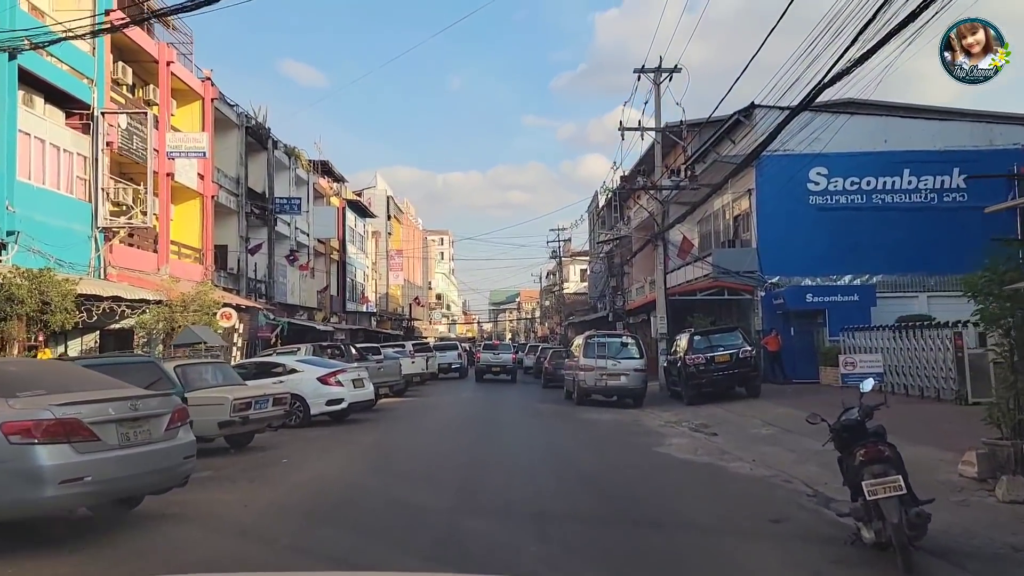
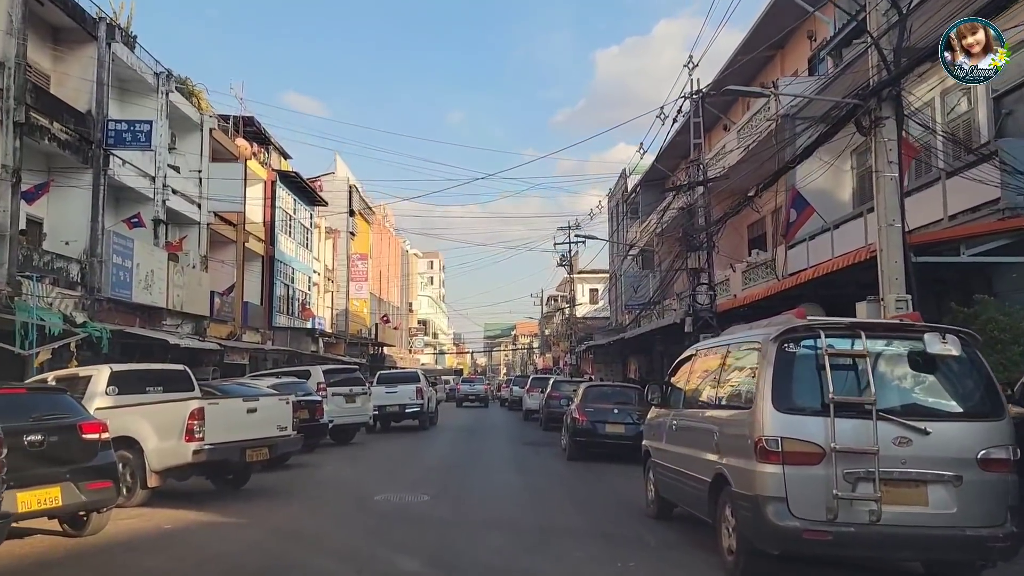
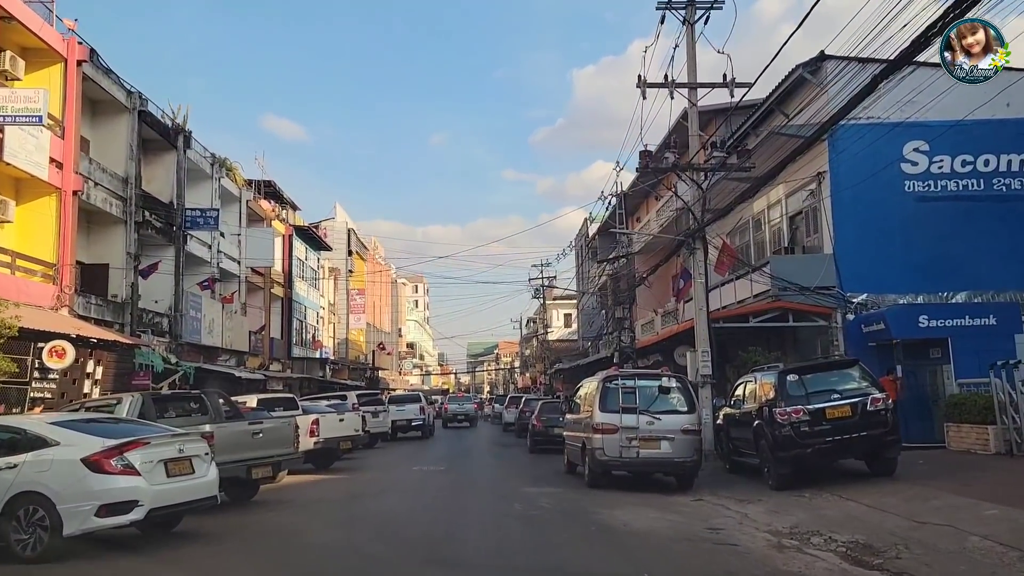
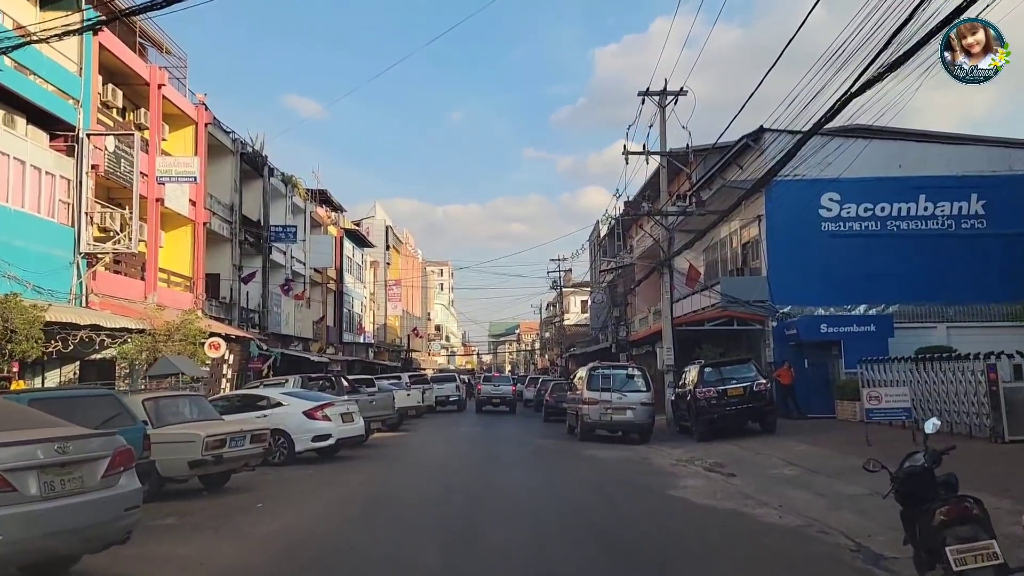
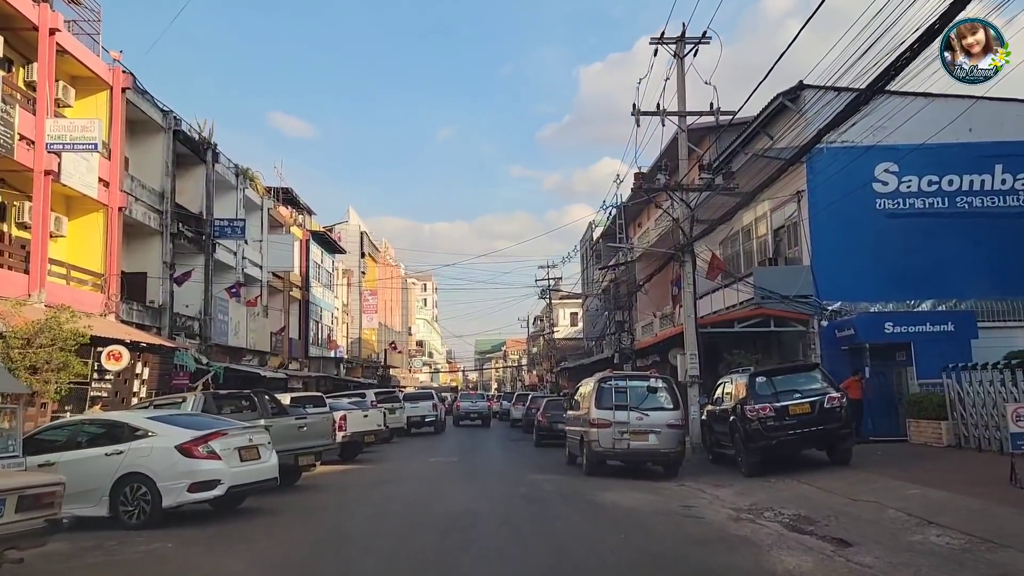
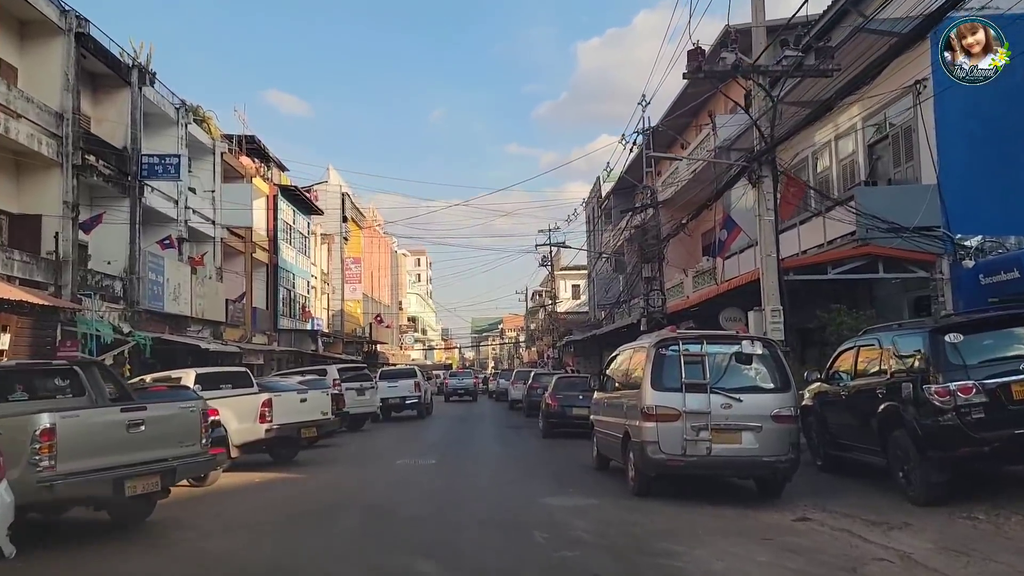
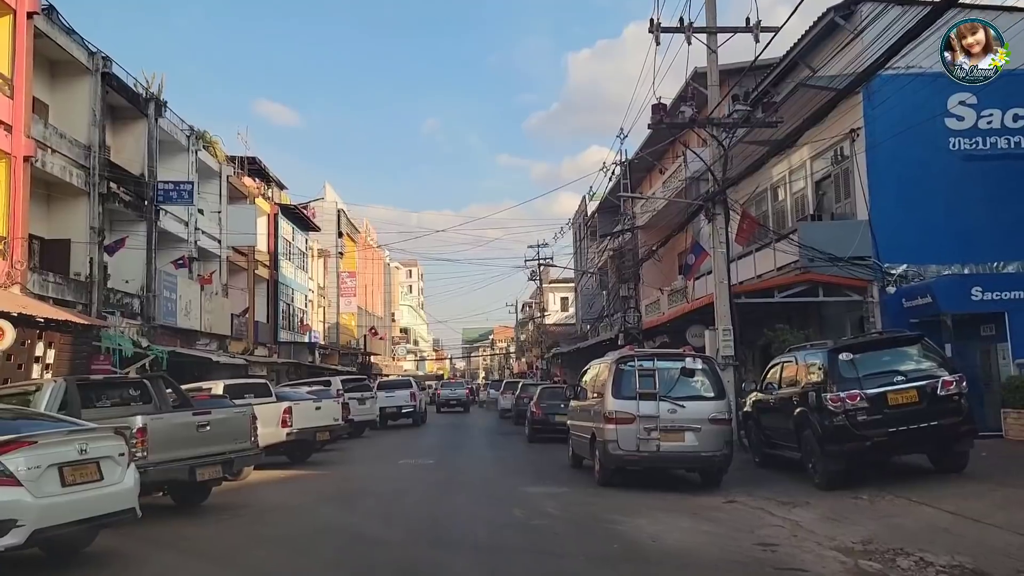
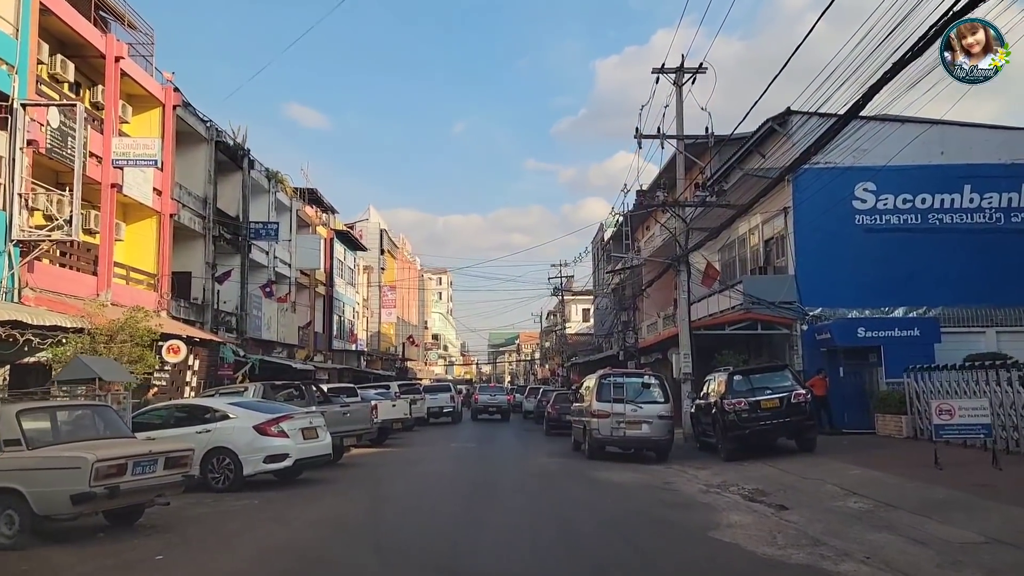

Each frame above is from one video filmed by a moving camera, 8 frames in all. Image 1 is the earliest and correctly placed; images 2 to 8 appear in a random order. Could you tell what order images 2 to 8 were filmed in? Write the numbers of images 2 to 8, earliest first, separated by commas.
4, 8, 5, 3, 7, 6, 2
